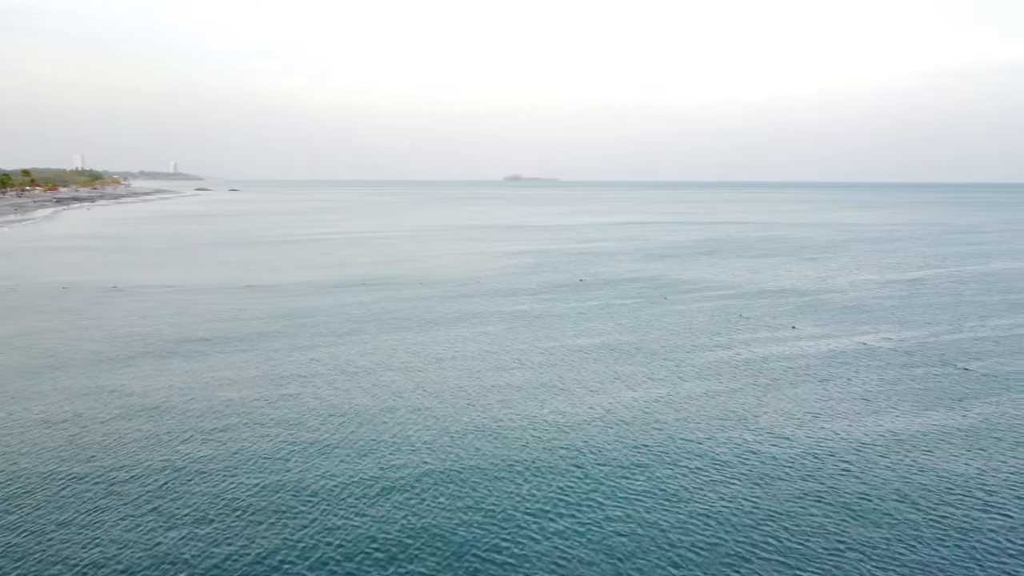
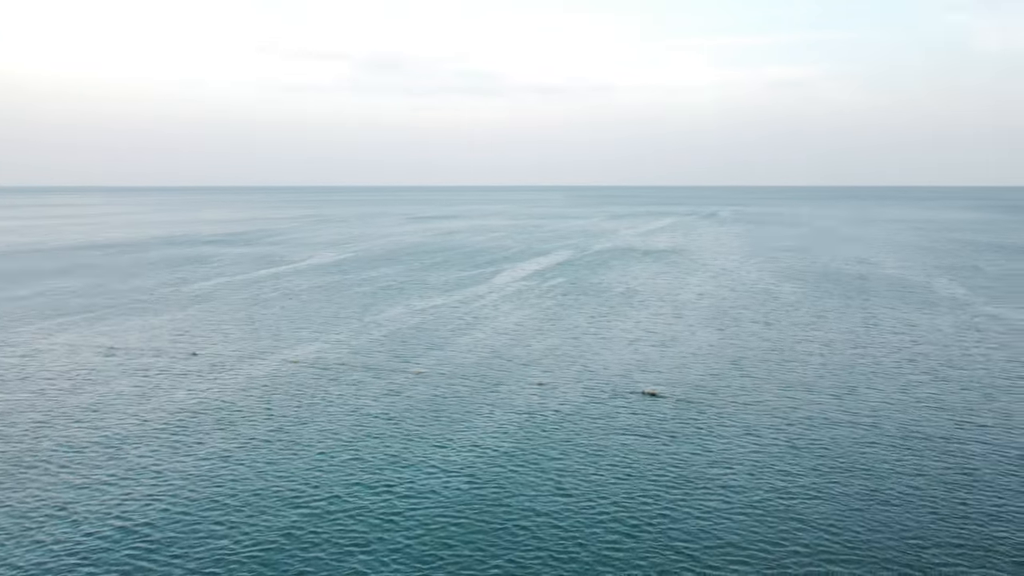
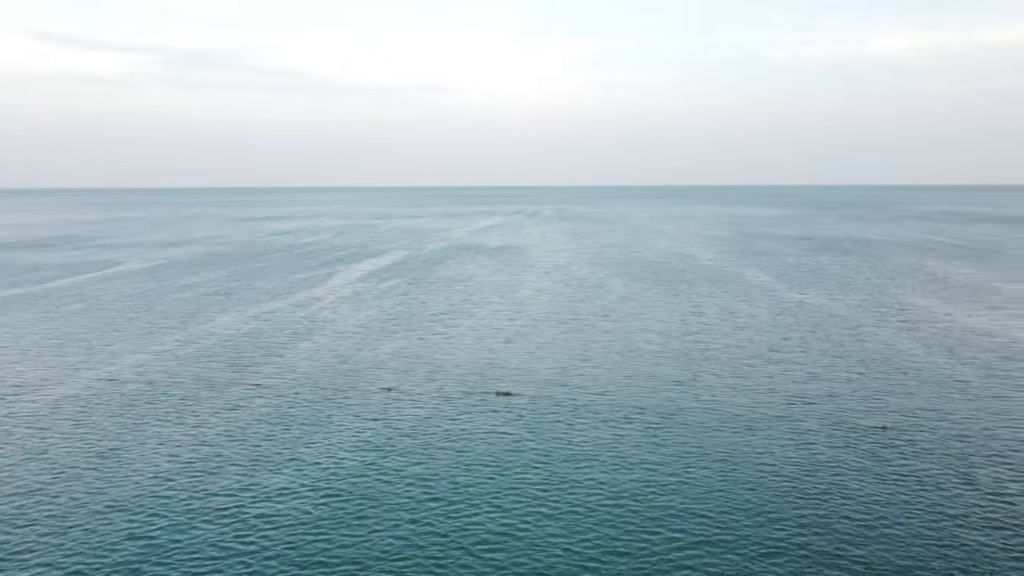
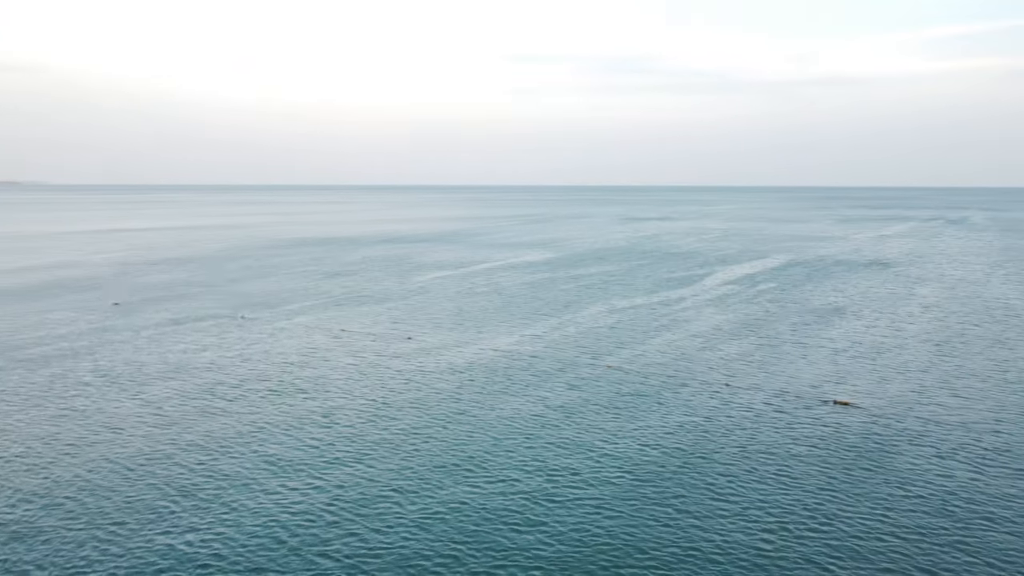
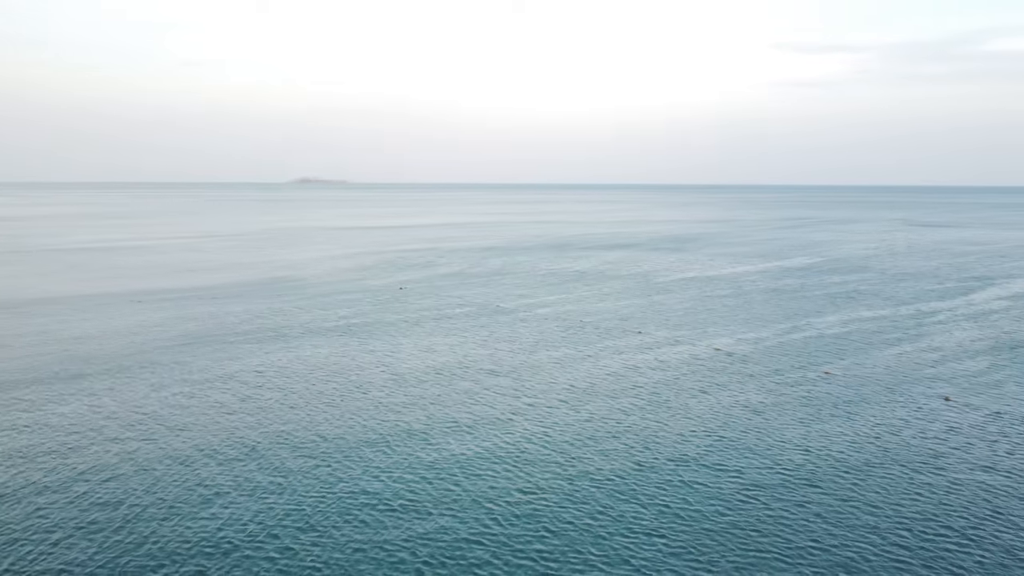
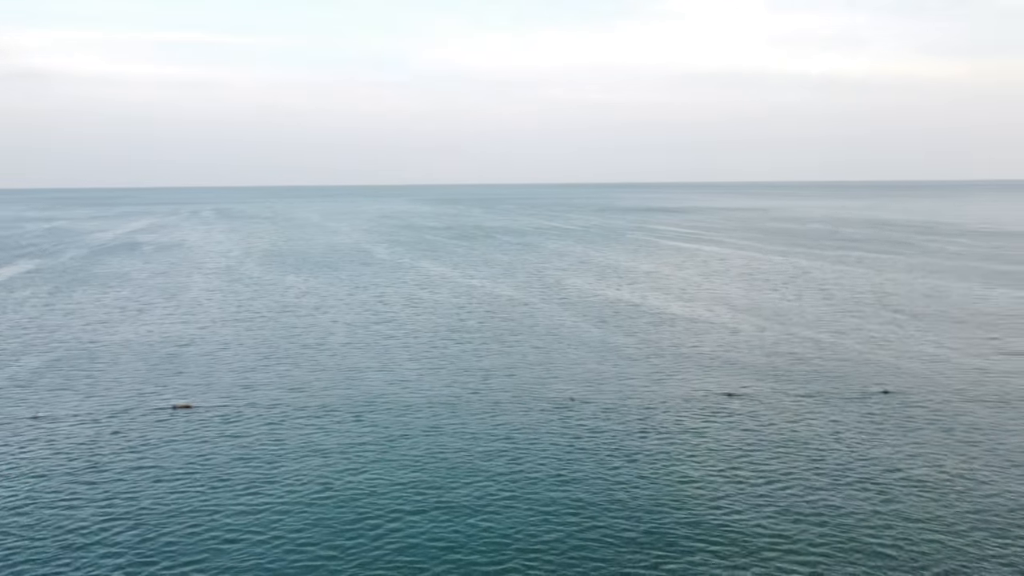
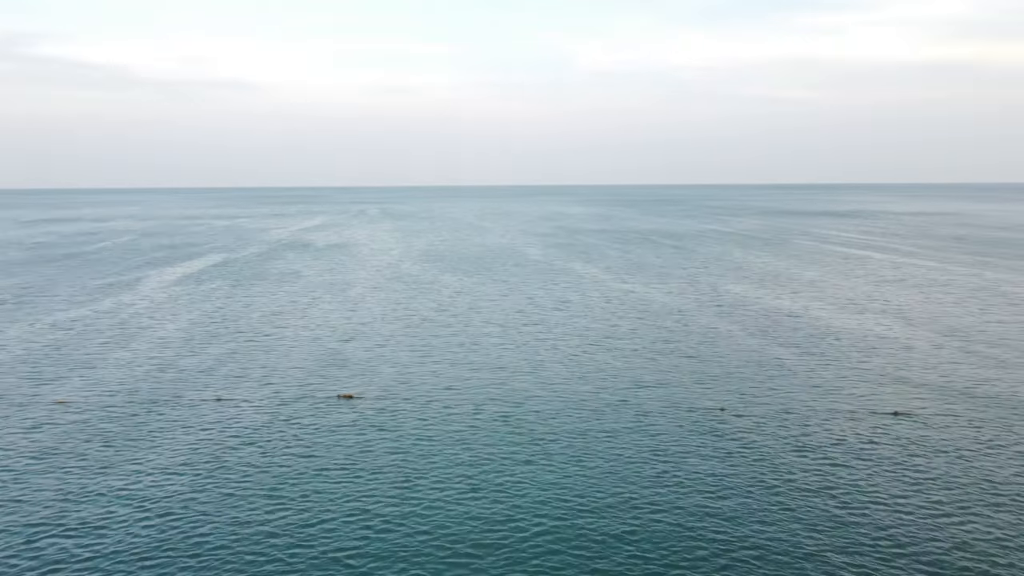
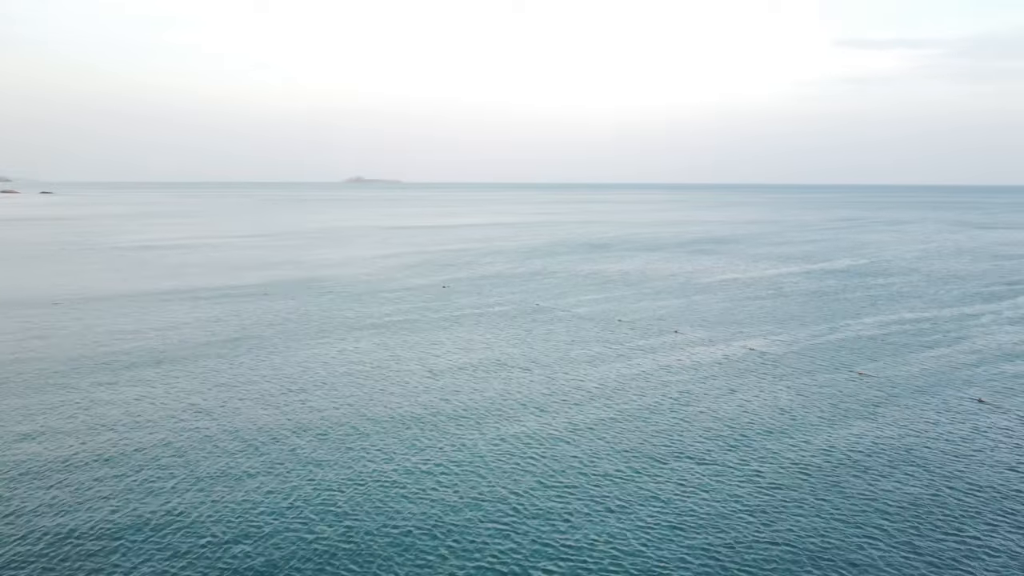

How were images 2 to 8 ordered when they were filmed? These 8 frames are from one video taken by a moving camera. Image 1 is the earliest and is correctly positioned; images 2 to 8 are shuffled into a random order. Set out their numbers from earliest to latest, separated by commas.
8, 5, 4, 2, 3, 7, 6
